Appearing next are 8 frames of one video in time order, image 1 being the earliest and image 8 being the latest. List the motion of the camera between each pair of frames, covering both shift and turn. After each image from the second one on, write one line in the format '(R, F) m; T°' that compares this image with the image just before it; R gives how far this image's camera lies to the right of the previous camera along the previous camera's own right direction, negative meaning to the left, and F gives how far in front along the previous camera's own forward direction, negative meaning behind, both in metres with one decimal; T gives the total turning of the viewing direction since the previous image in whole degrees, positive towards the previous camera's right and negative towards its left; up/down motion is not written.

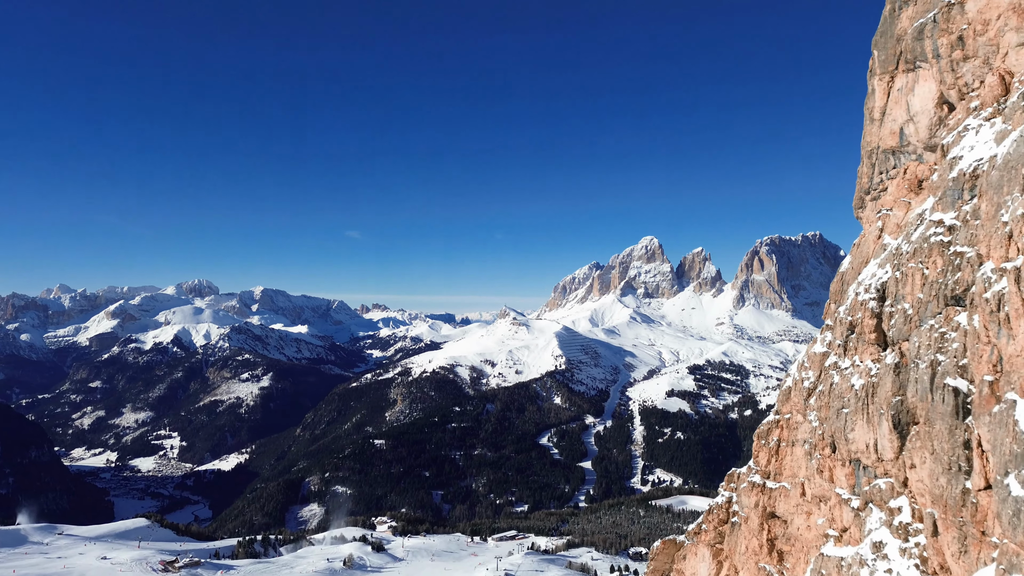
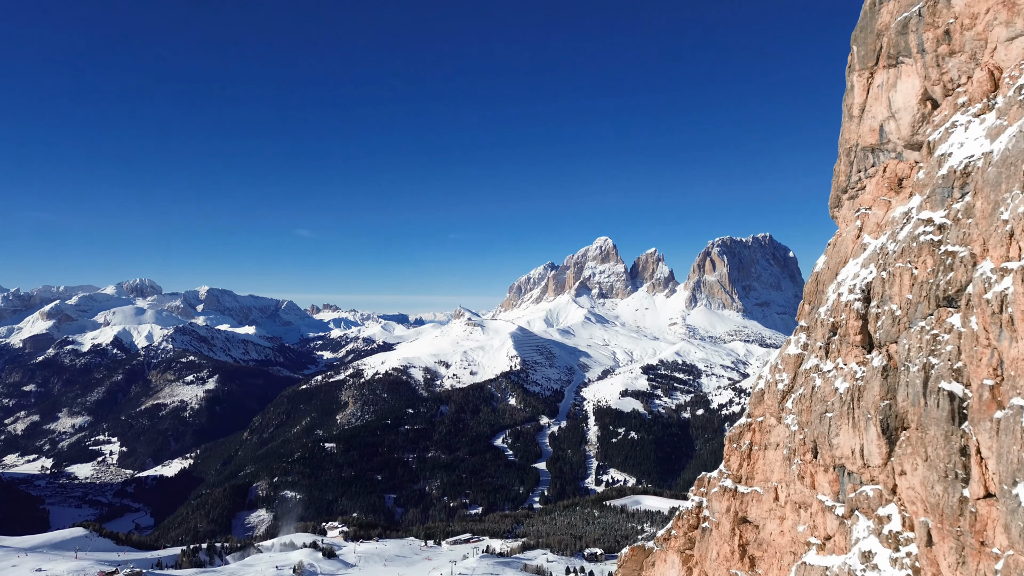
(-1.0, +2.9) m; +5°
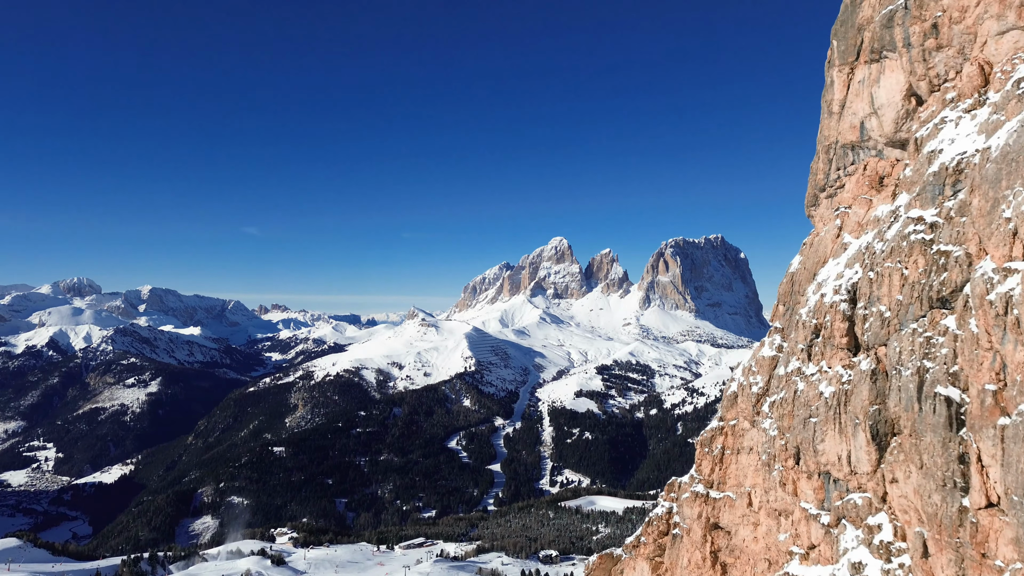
(-1.0, +2.8) m; +5°
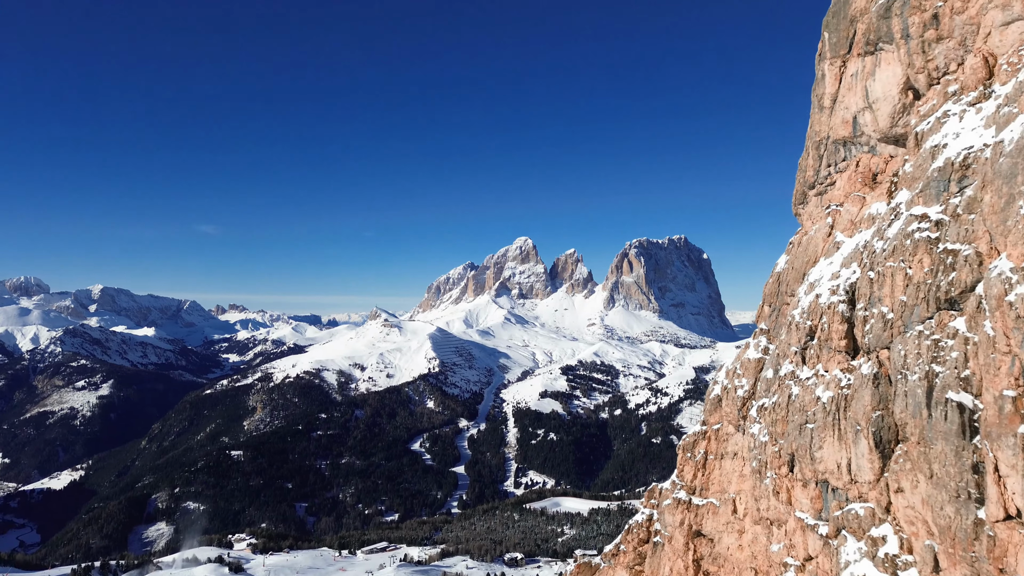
(-1.1, +2.6) m; +4°
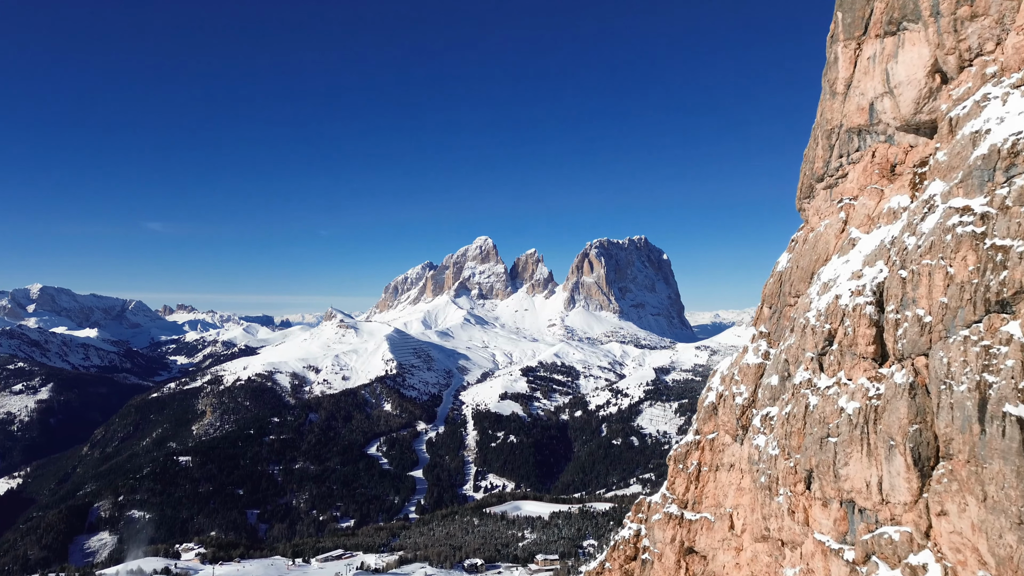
(-1.8, +4.1) m; +5°
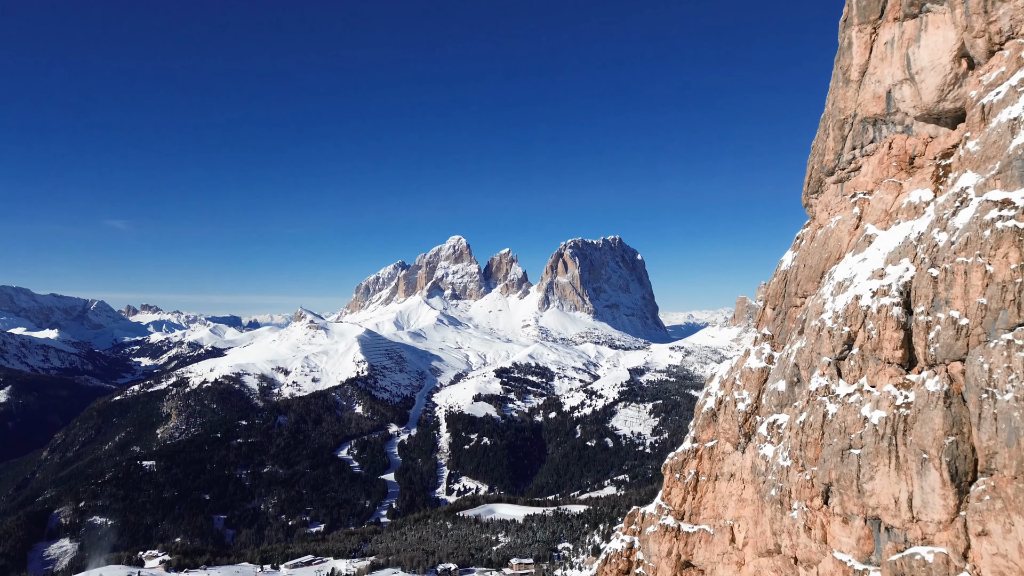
(-1.2, +2.8) m; +3°
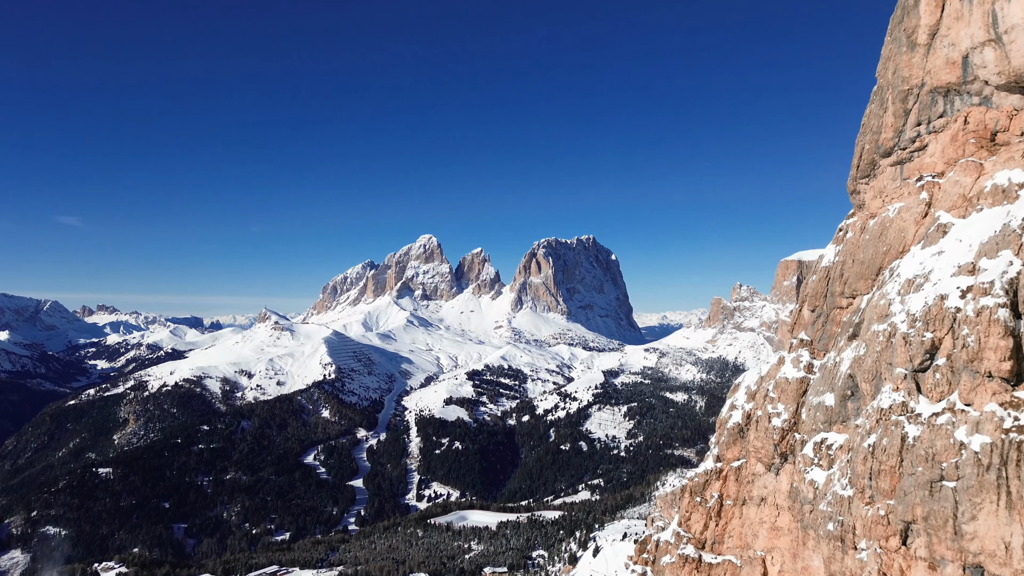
(-1.9, +5.2) m; +4°
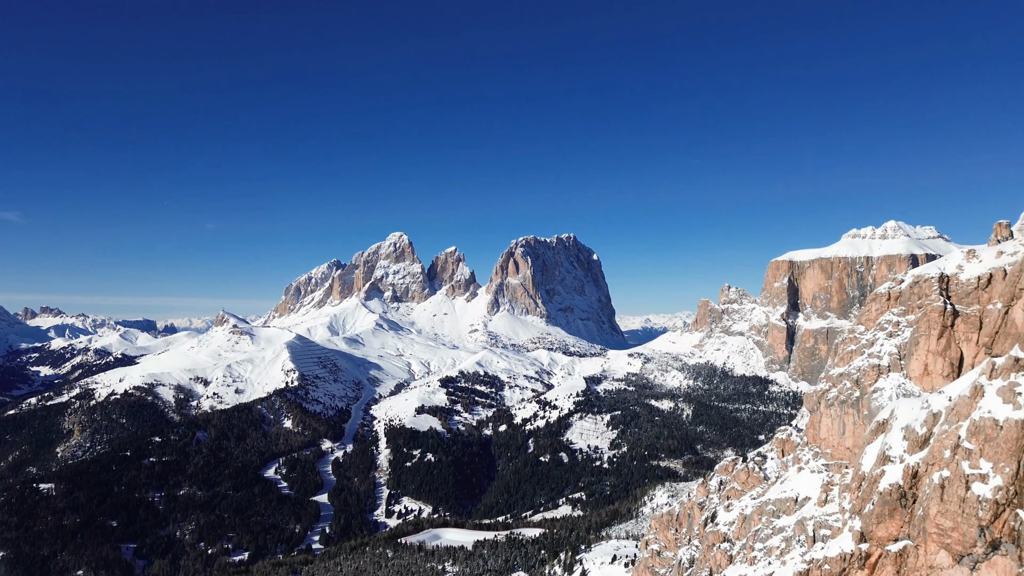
(-2.9, +11.9) m; +3°
